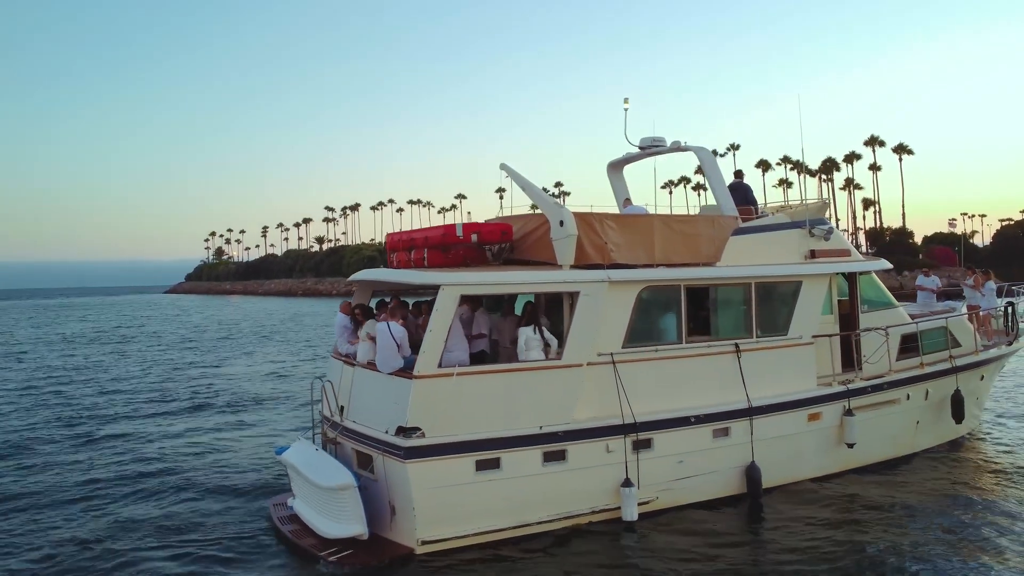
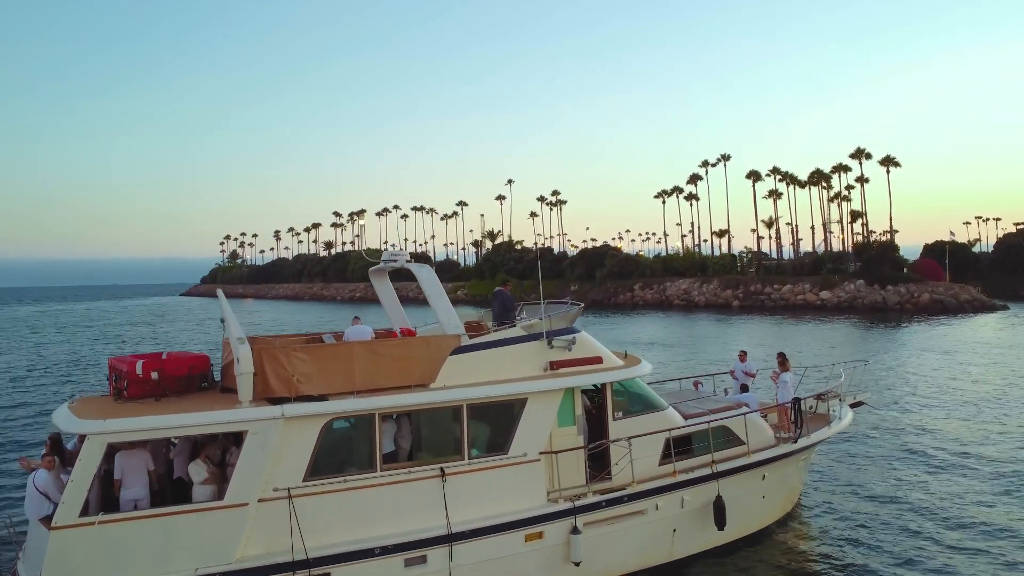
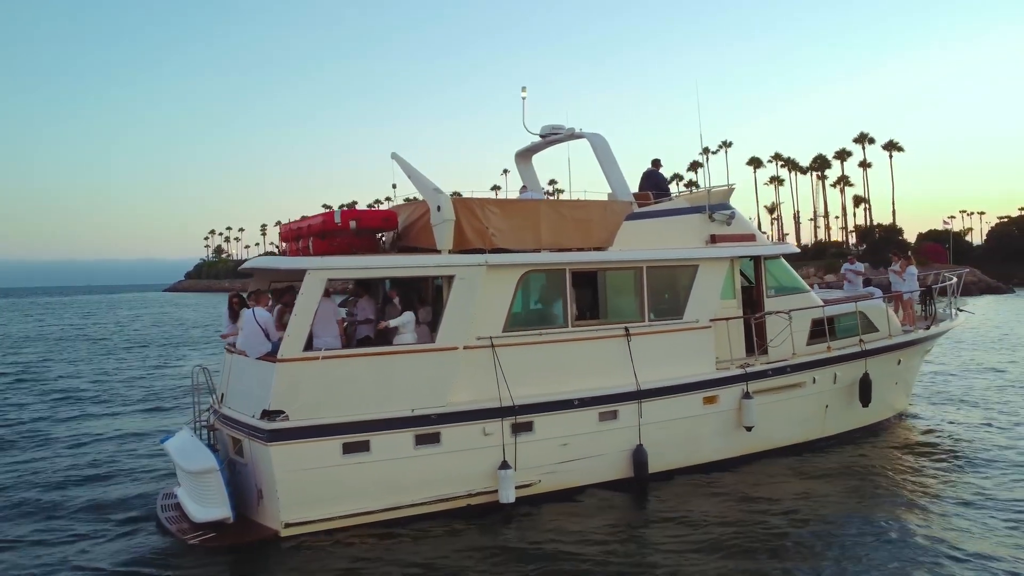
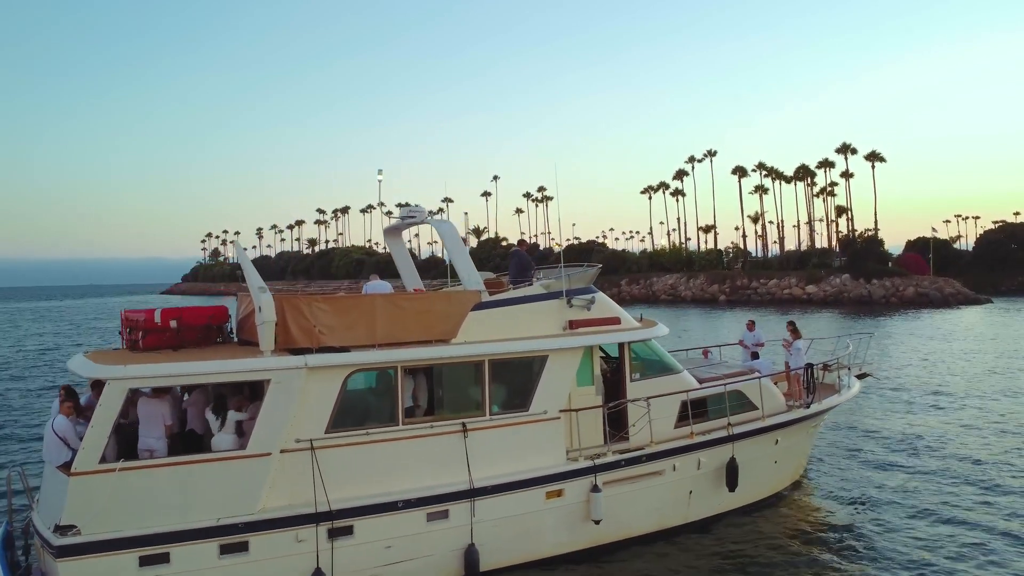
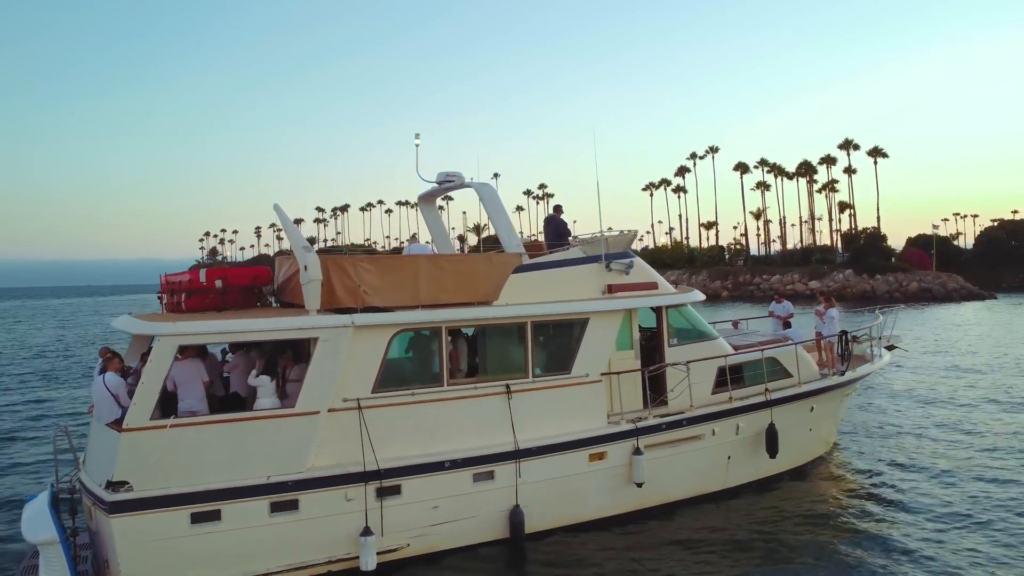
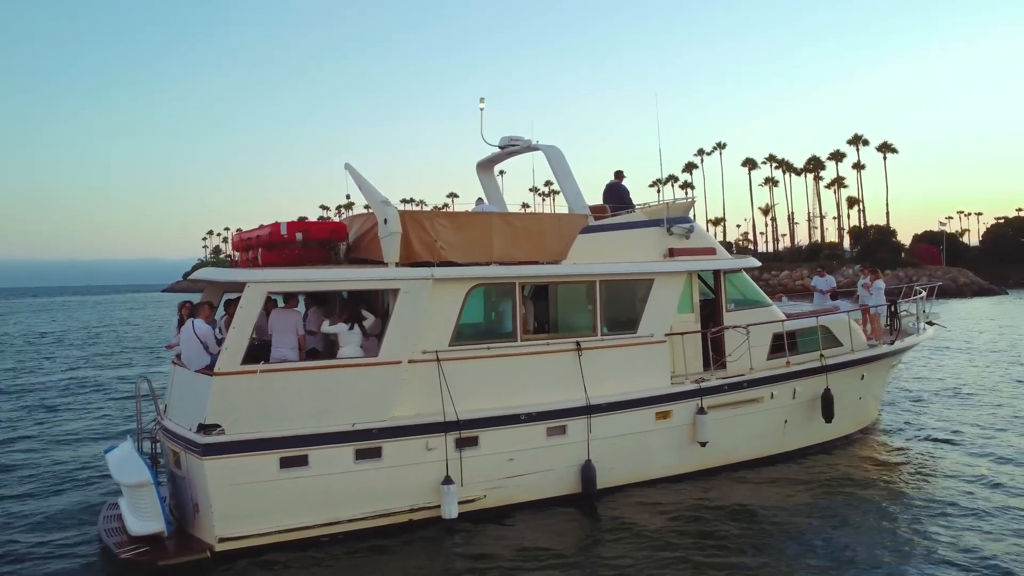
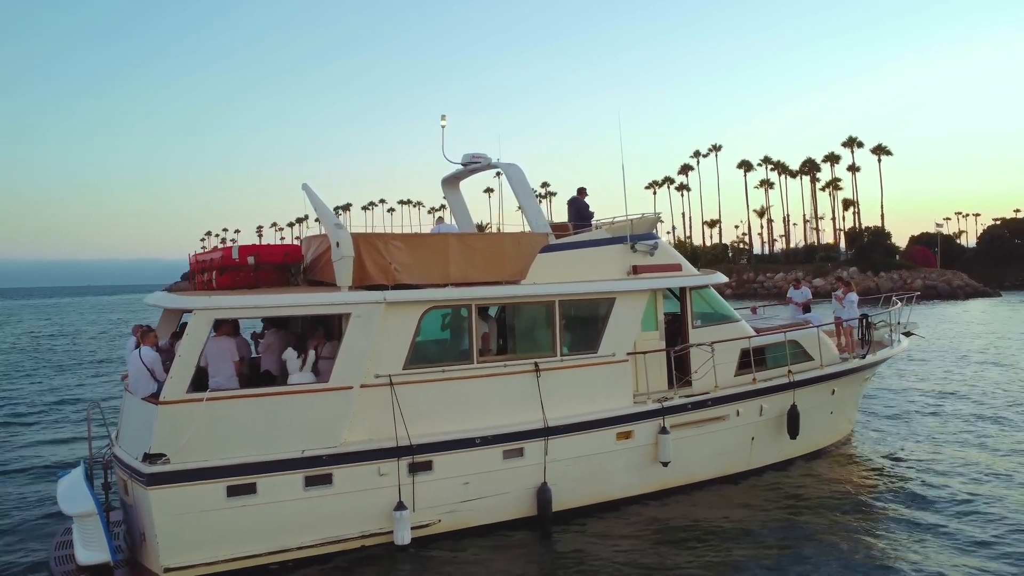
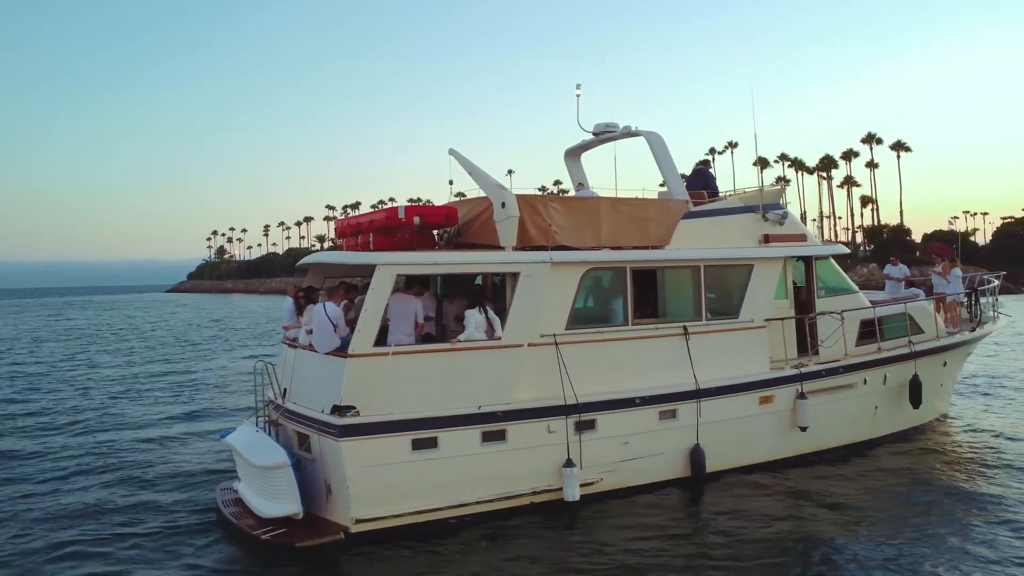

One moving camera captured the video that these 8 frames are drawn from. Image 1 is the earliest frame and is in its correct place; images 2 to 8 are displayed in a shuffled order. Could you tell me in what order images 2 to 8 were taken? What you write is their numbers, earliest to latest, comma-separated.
8, 3, 6, 7, 5, 4, 2
